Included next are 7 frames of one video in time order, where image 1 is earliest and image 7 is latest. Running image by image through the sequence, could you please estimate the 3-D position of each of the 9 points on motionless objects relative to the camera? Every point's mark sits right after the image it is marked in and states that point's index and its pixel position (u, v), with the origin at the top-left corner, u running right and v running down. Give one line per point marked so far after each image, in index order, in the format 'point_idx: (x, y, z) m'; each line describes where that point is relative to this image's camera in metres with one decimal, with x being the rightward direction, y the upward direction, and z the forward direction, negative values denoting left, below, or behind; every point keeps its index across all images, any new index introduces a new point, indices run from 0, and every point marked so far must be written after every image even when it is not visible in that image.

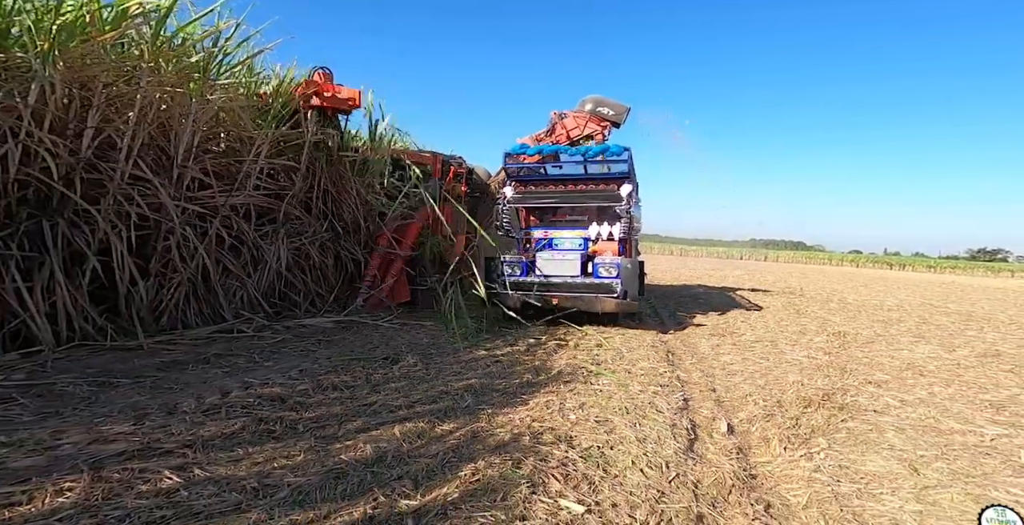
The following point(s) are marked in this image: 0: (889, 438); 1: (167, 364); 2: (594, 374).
0: (+1.8, -0.9, +2.5) m
1: (-2.2, -0.7, +3.4) m
2: (+0.6, -0.8, +3.7) m
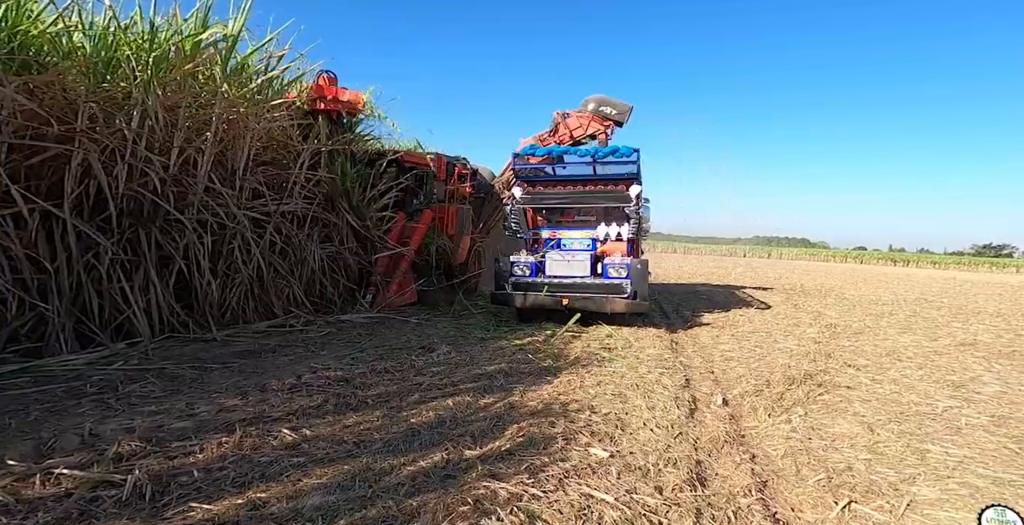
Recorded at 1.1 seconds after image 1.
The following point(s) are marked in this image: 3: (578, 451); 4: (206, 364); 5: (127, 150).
0: (+2.0, -0.9, +3.0) m
1: (-2.0, -0.7, +3.9) m
2: (+0.8, -0.8, +4.2) m
3: (+0.3, -0.9, +2.4) m
4: (-2.1, -0.7, +3.5) m
5: (-2.7, +0.8, +3.6) m
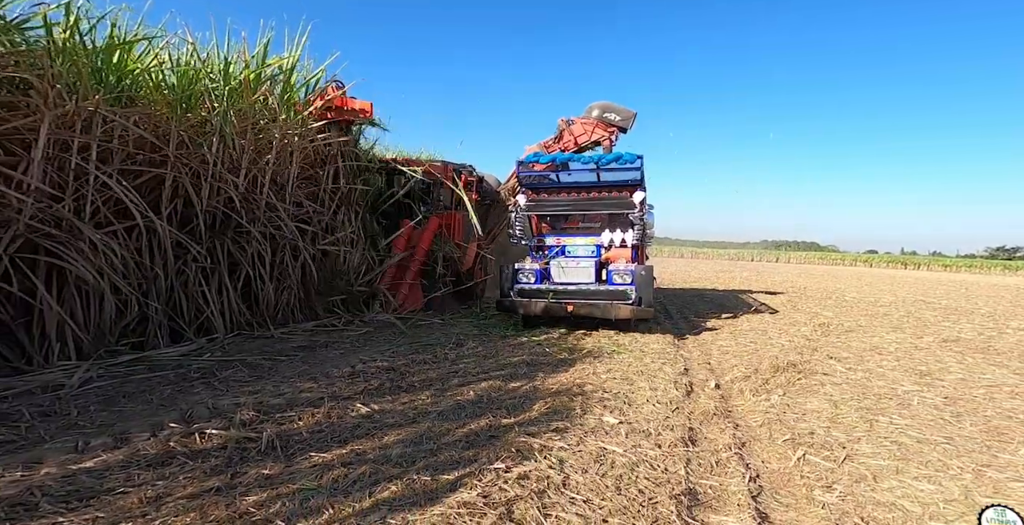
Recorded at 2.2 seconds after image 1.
0: (+2.2, -0.9, +3.6) m
1: (-1.8, -0.8, +4.6) m
2: (+1.0, -0.8, +4.8) m
3: (+0.5, -0.9, +2.9) m
4: (-1.9, -0.8, +4.1) m
5: (-2.5, +0.7, +4.2) m
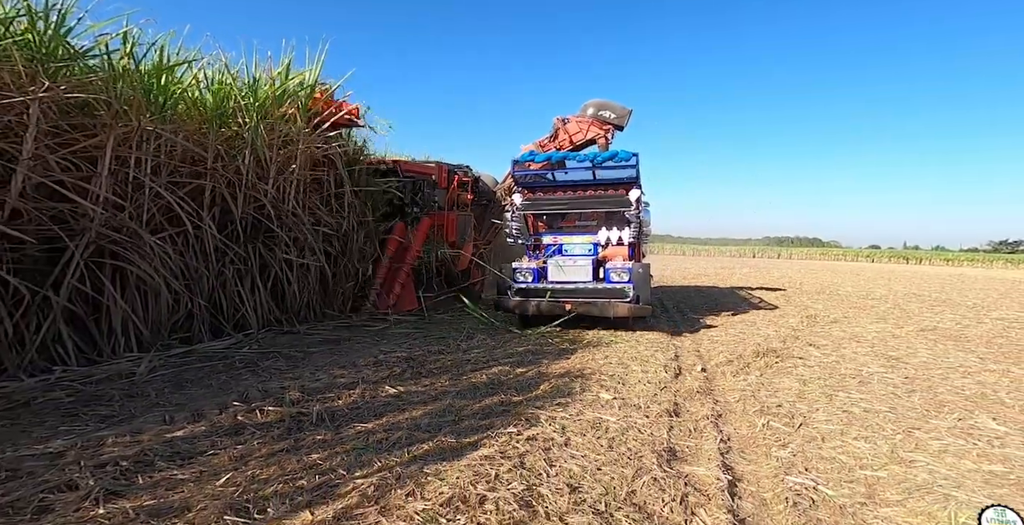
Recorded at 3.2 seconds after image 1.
0: (+2.3, -0.9, +4.0) m
1: (-1.8, -0.8, +5.0) m
2: (+1.0, -0.8, +5.2) m
3: (+0.5, -0.9, +3.4) m
4: (-1.8, -0.8, +4.5) m
5: (-2.5, +0.7, +4.7) m
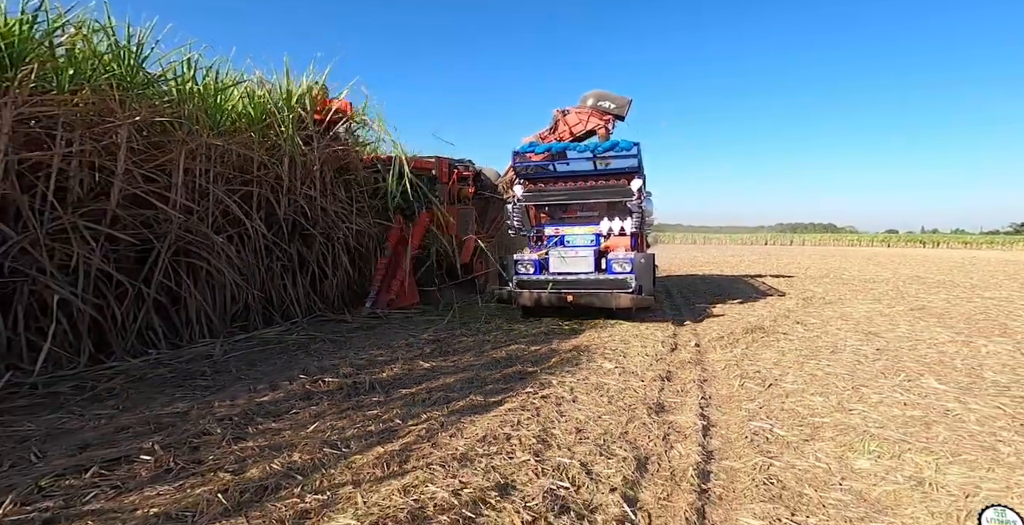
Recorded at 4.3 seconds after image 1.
0: (+2.4, -0.7, +4.5) m
1: (-1.6, -0.7, +5.6) m
2: (+1.2, -0.7, +5.8) m
3: (+0.6, -0.8, +4.0) m
4: (-1.7, -0.7, +5.2) m
5: (-2.4, +0.8, +5.3) m
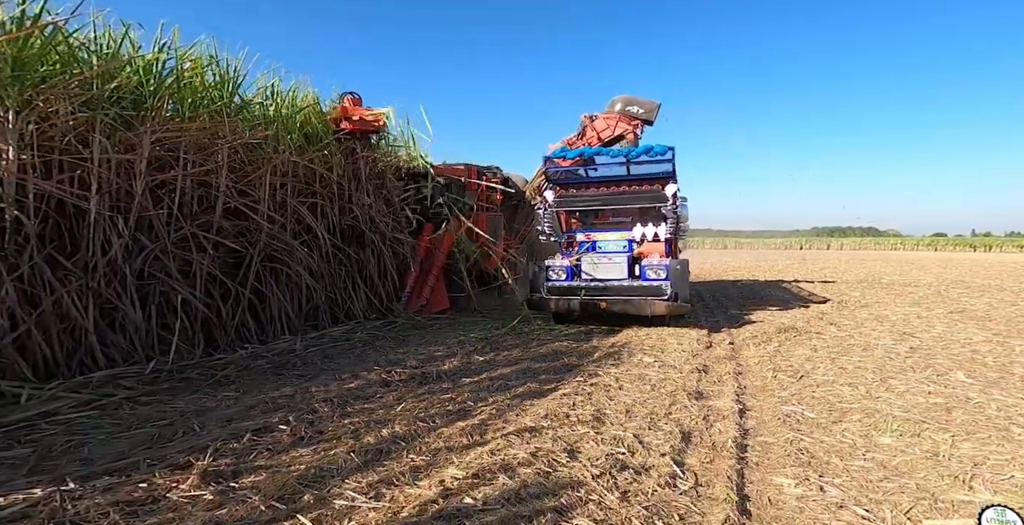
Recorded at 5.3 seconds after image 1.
0: (+2.8, -0.8, +4.8) m
1: (-1.1, -0.7, +6.1) m
2: (+1.7, -0.7, +6.1) m
3: (+1.1, -0.8, +4.3) m
4: (-1.2, -0.7, +5.7) m
5: (-1.9, +0.7, +5.8) m
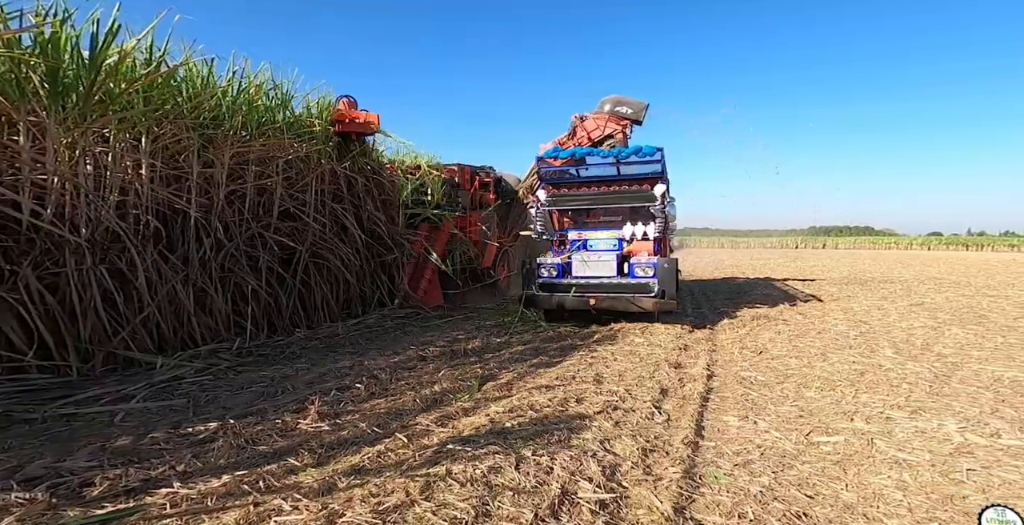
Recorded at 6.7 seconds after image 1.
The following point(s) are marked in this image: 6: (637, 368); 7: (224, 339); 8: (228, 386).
0: (+3.0, -0.7, +5.7) m
1: (-1.0, -0.7, +7.0) m
2: (+1.8, -0.7, +7.0) m
3: (+1.2, -0.8, +5.2) m
4: (-1.0, -0.7, +6.5) m
5: (-1.7, +0.8, +6.7) m
6: (+1.0, -0.9, +4.1) m
7: (-2.5, -0.7, +4.4) m
8: (-2.0, -0.8, +3.5) m
